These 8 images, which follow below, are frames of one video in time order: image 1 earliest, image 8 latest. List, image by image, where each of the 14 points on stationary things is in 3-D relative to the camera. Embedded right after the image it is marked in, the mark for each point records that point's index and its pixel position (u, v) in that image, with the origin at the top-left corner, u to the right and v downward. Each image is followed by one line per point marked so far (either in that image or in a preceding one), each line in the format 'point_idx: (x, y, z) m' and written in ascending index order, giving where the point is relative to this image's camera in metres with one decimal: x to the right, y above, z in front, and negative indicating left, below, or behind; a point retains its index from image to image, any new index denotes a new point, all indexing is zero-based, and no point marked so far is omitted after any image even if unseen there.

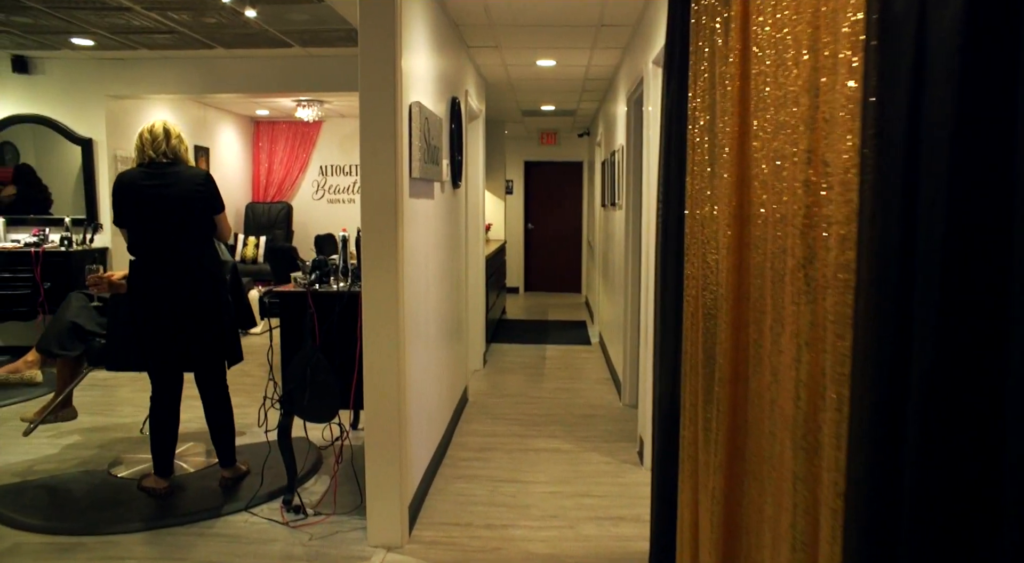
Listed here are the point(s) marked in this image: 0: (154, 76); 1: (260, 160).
0: (-2.8, +1.6, +5.6) m
1: (-3.2, +1.5, +8.9) m
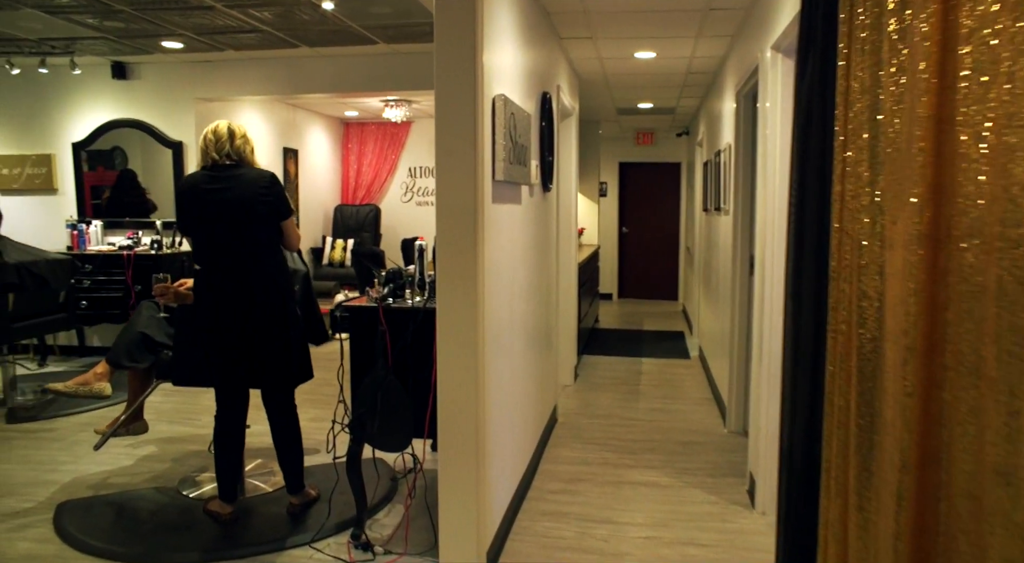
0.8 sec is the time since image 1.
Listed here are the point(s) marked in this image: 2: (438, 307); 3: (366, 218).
0: (-2.1, +1.6, +5.5) m
1: (-2.0, +1.5, +8.9) m
2: (-0.2, -0.1, +2.4) m
3: (-1.7, +0.7, +8.3) m
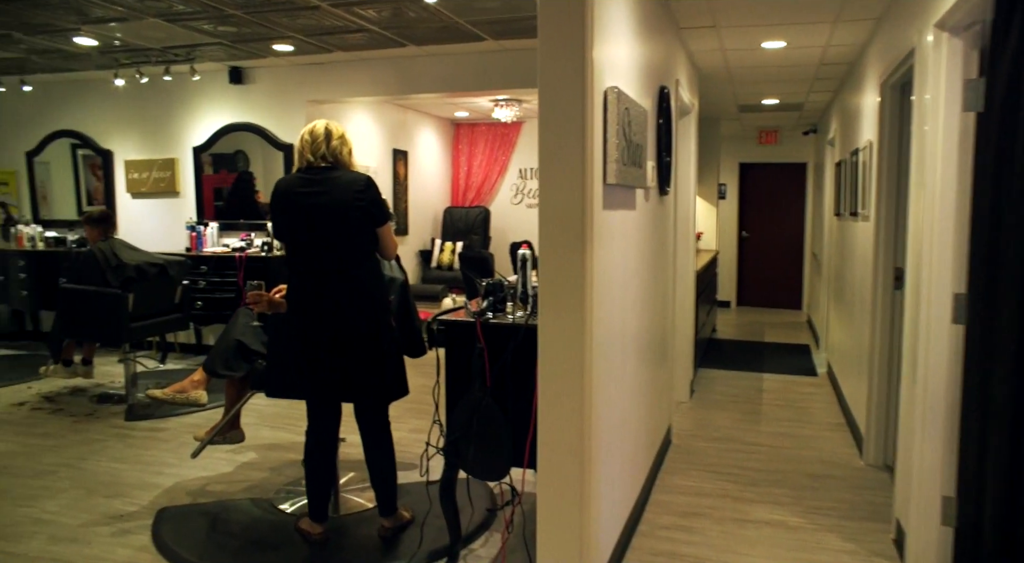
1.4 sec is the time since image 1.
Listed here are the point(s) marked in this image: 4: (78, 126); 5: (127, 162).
0: (-1.2, +1.6, +5.5) m
1: (-0.6, +1.4, +8.8) m
2: (+0.1, -0.1, +2.1) m
3: (-0.4, +0.7, +8.2) m
4: (-3.8, +1.4, +6.3) m
5: (-3.3, +1.0, +6.2) m
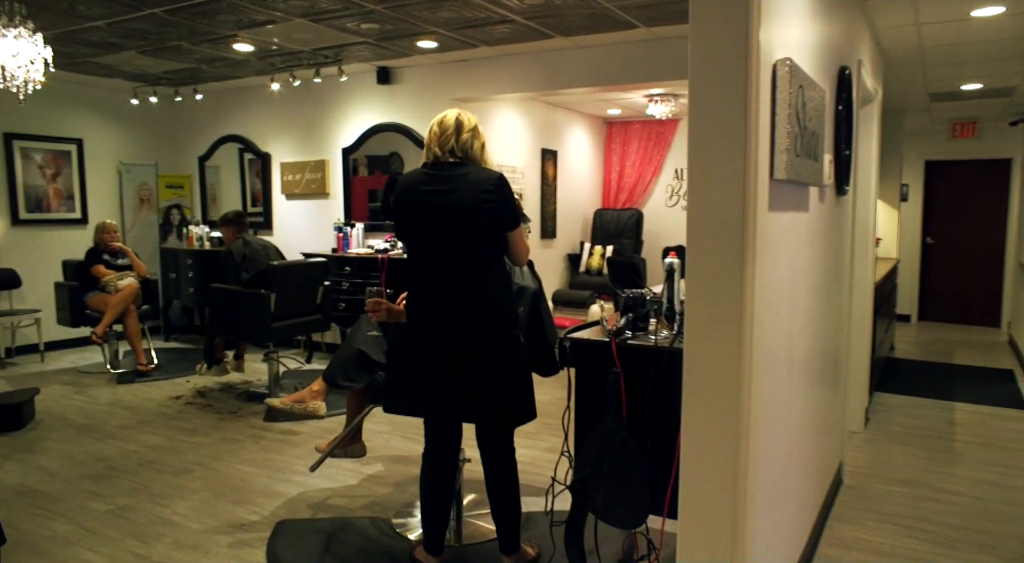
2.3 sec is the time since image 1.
0: (-0.1, +1.5, +5.3) m
1: (+1.2, +1.4, +8.4) m
2: (+0.4, -0.2, +1.7) m
3: (+1.2, +0.6, +7.7) m
4: (-2.5, +1.4, +6.6) m
5: (-2.0, +1.0, +6.4) m
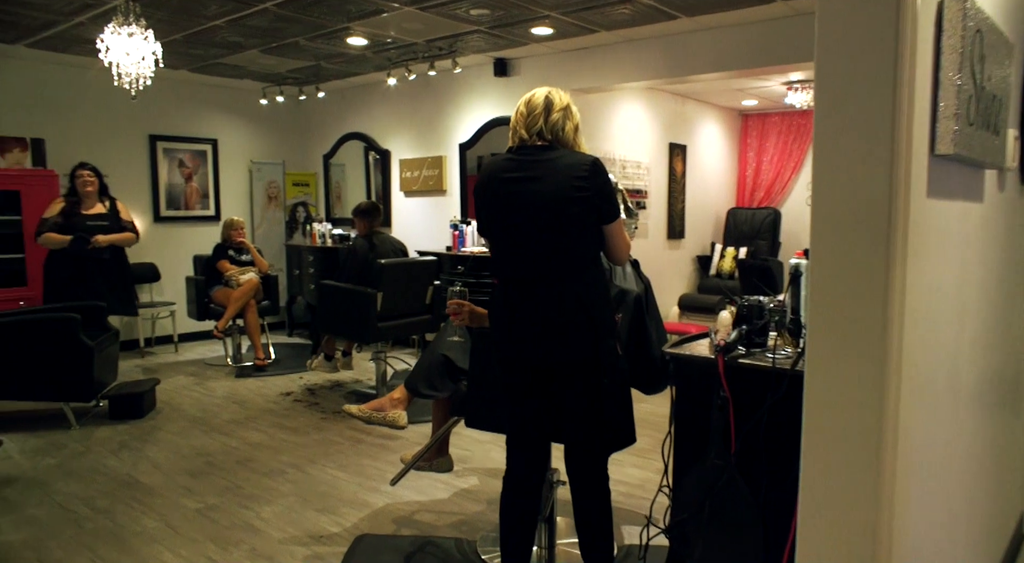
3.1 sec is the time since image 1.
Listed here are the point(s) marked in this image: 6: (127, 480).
0: (+0.7, +1.5, +5.0) m
1: (+2.5, +1.3, +7.8) m
2: (+0.6, -0.2, +1.3) m
3: (+2.5, +0.6, +7.1) m
4: (-1.4, +1.4, +6.7) m
5: (-1.0, +1.1, +6.4) m
6: (-1.6, -0.8, +3.0) m
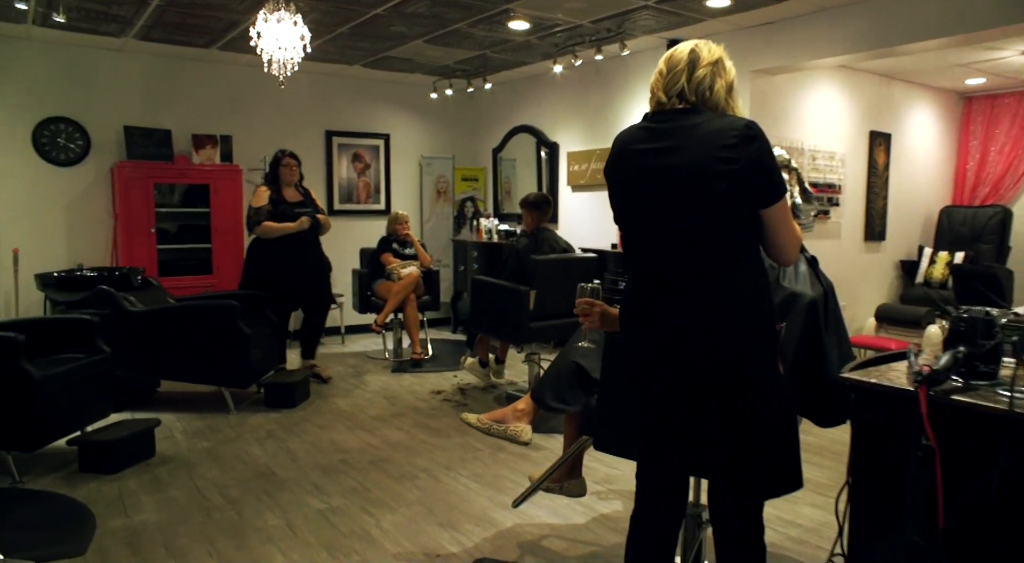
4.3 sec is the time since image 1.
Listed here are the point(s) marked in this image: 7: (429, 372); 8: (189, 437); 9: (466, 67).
0: (+1.8, +1.5, +4.3) m
1: (+4.3, +1.3, +6.6) m
2: (+0.7, -0.2, +0.8) m
3: (+4.0, +0.5, +5.9) m
4: (+0.2, +1.4, +6.5) m
5: (+0.5, +1.1, +6.1) m
6: (-1.0, -0.8, +3.0) m
7: (-0.6, -0.7, +5.1) m
8: (-1.5, -0.7, +3.3) m
9: (-0.4, +1.8, +6.1) m
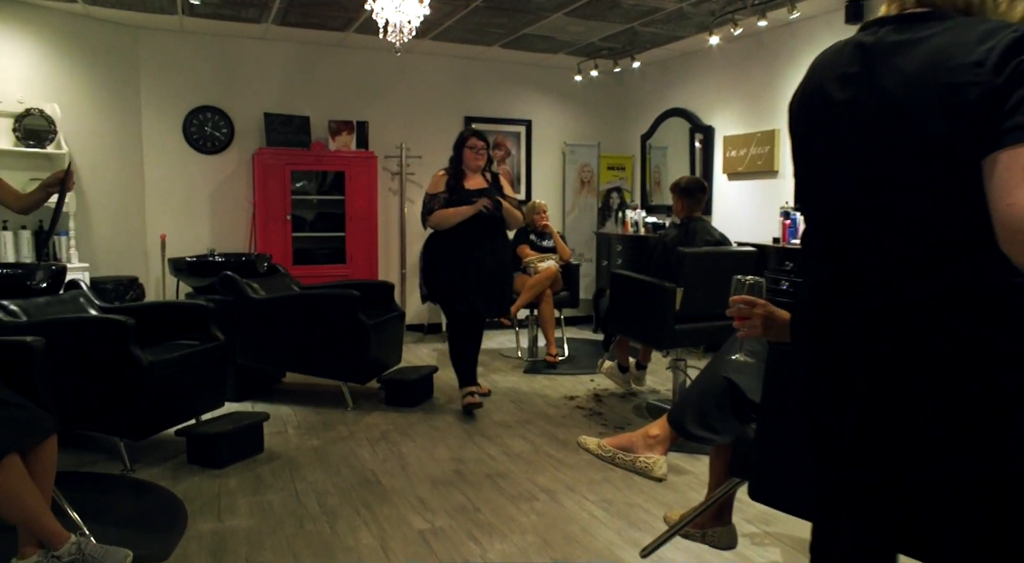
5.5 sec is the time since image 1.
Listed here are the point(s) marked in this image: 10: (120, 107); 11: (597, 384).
0: (+2.6, +1.5, +3.4) m
1: (+5.4, +1.2, +5.1) m
2: (+0.7, -0.2, +0.3) m
3: (+5.0, +0.4, +4.6) m
4: (+1.4, +1.5, +5.9) m
5: (+1.6, +1.1, +5.4) m
6: (-0.5, -0.7, +2.7) m
7: (+0.3, -0.6, +4.7) m
8: (-0.9, -0.7, +3.1) m
9: (+0.8, +1.9, +5.6) m
10: (-2.4, +1.1, +4.4) m
11: (+0.5, -0.6, +4.5) m
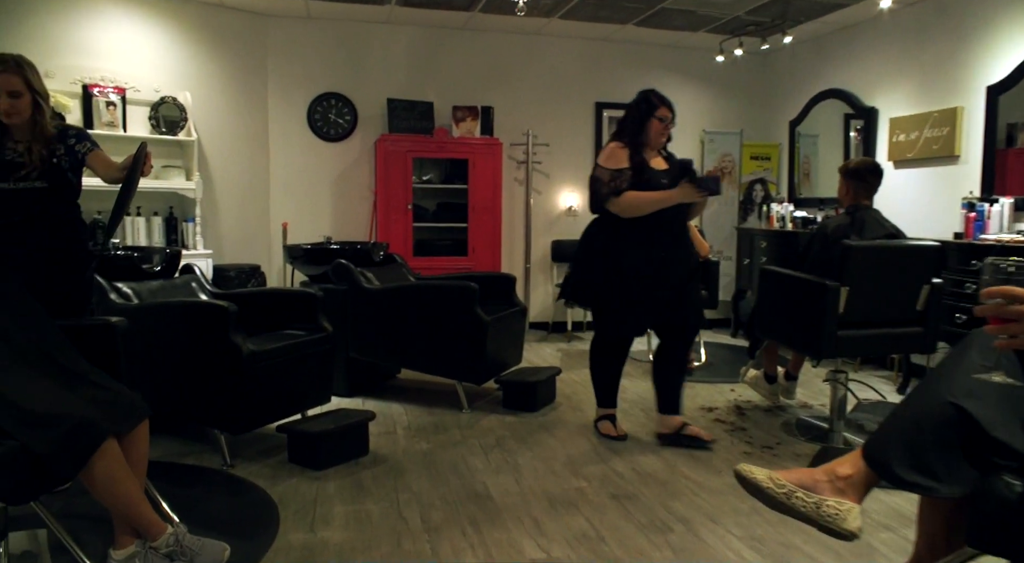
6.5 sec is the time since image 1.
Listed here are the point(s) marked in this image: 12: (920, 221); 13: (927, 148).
0: (+3.1, +1.4, +2.5) m
1: (+6.2, +1.1, +3.7) m
2: (+0.7, -0.2, -0.2) m
3: (+5.7, +0.4, +3.2) m
4: (+2.4, +1.5, +5.2) m
5: (+2.6, +1.1, +4.7) m
6: (-0.1, -0.7, +2.4) m
7: (+1.1, -0.6, +4.2) m
8: (-0.4, -0.6, +2.9) m
9: (+1.8, +1.9, +5.0) m
10: (-1.6, +1.2, +4.4) m
11: (+1.3, -0.6, +4.0) m
12: (+2.6, +0.4, +4.5) m
13: (+2.6, +0.8, +4.4) m
